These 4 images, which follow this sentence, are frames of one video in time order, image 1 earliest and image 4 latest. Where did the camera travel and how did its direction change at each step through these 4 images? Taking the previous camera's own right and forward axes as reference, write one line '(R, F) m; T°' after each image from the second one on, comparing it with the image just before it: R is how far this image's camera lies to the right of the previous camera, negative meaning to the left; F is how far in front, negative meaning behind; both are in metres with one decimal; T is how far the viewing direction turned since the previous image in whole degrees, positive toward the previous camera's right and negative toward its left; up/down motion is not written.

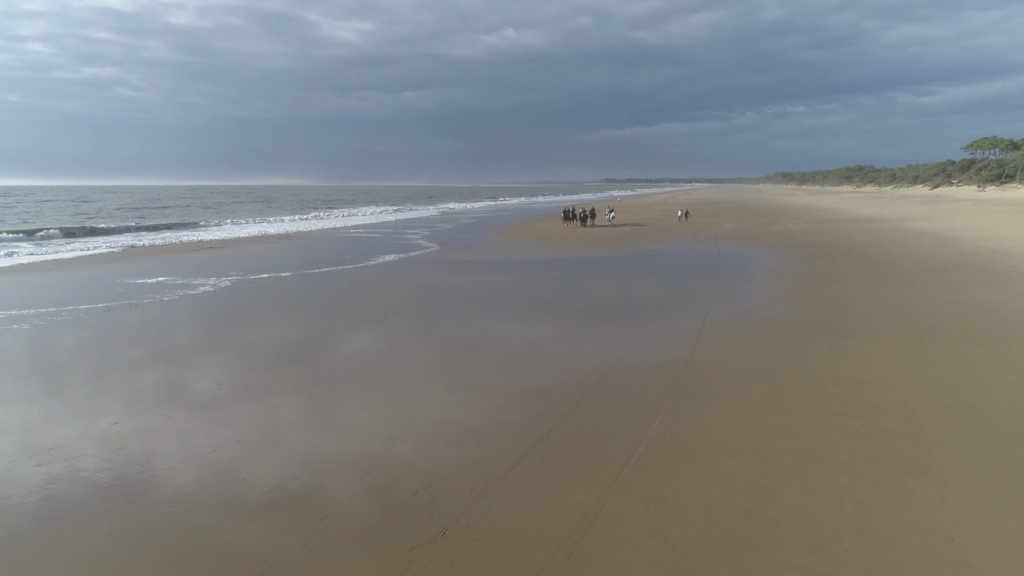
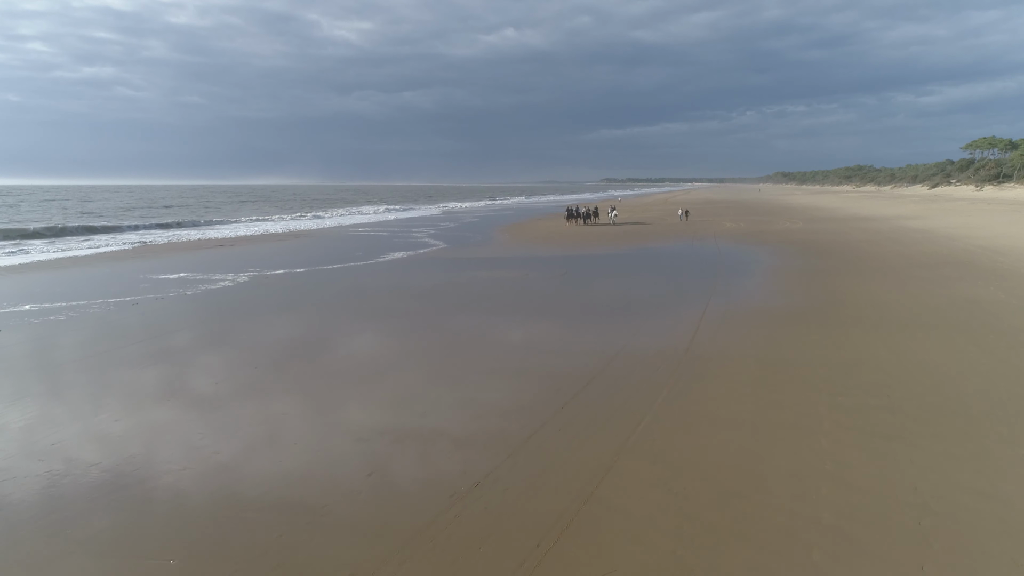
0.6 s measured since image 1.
(-0.1, -0.3) m; 0°
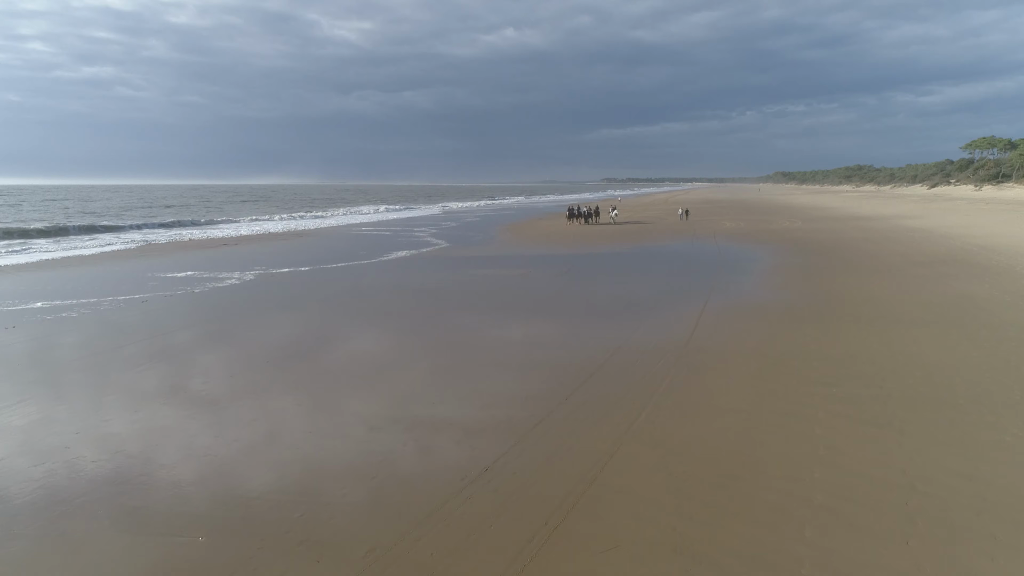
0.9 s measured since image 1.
(0.0, -0.1) m; 0°
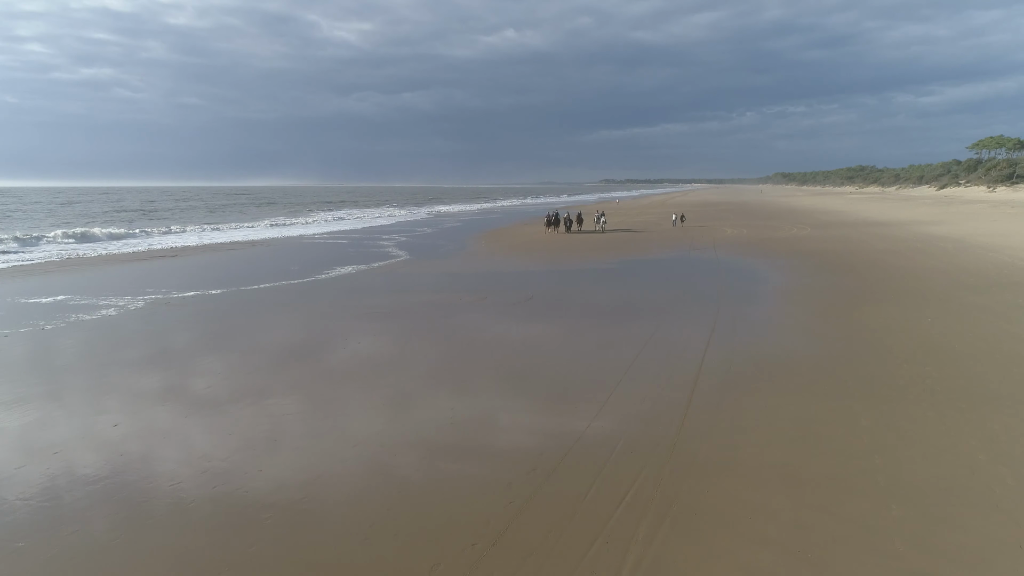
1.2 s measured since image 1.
(+0.6, +1.8) m; 0°
